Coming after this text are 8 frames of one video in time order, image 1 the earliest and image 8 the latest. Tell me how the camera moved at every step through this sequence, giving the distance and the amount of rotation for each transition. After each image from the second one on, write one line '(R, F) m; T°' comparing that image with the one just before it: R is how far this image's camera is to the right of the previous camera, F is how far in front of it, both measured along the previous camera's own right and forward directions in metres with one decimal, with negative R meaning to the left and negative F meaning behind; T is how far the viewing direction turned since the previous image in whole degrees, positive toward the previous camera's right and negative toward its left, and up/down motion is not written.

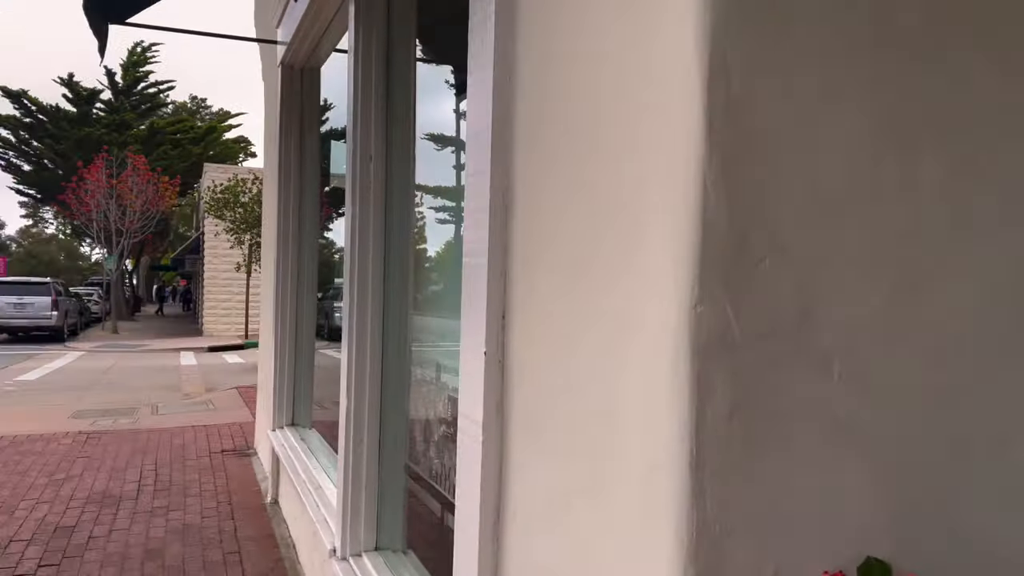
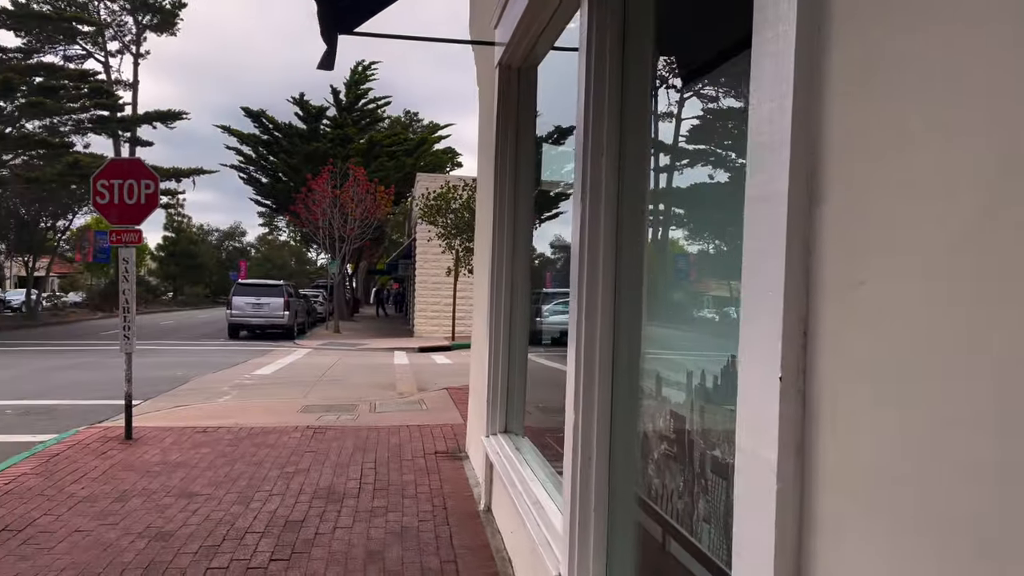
(-0.2, +0.3) m; -14°
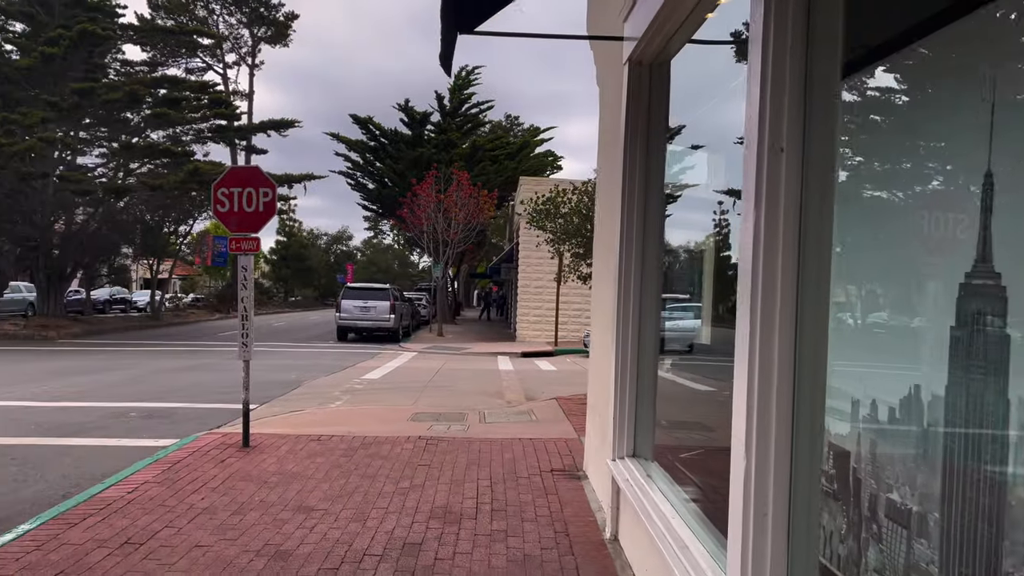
(-0.2, +0.3) m; -7°
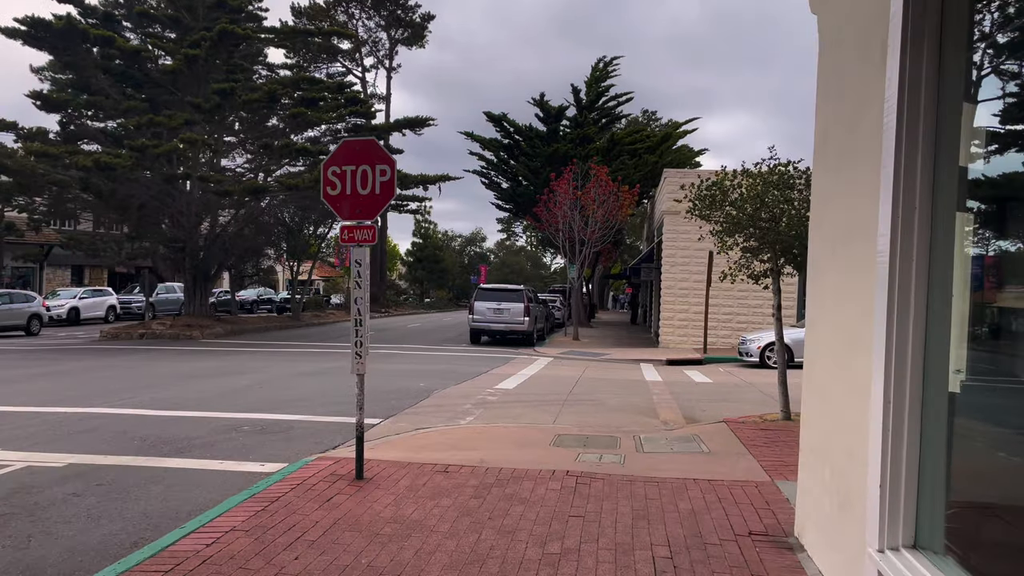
(-0.3, +1.6) m; -9°
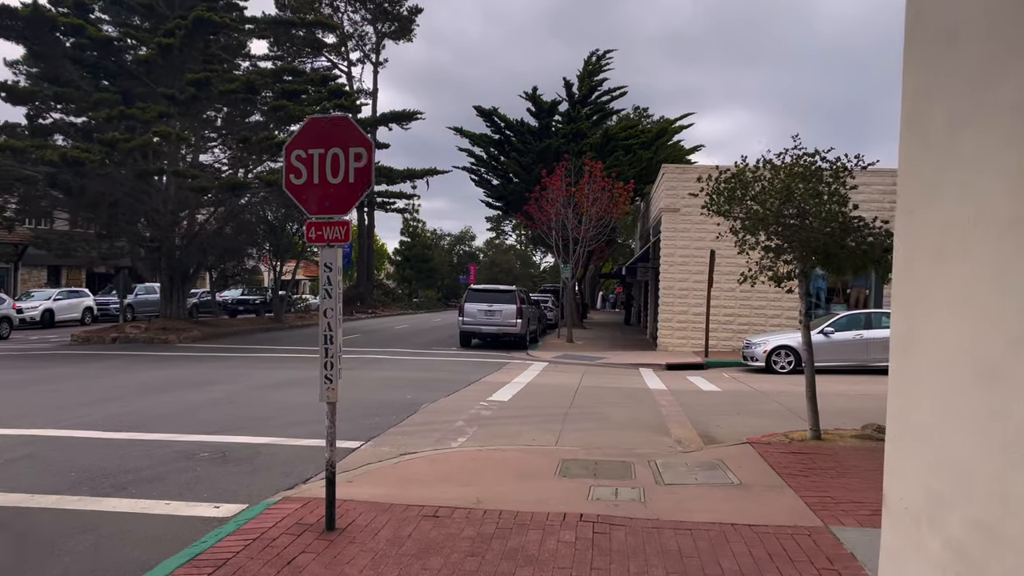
(-0.1, +1.1) m; +1°
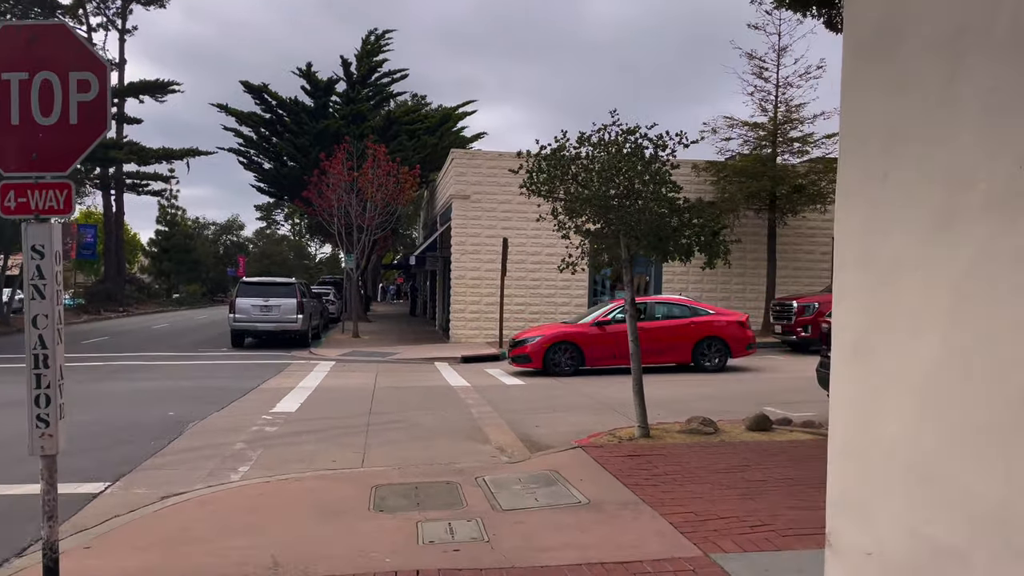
(-0.2, +1.3) m; +16°
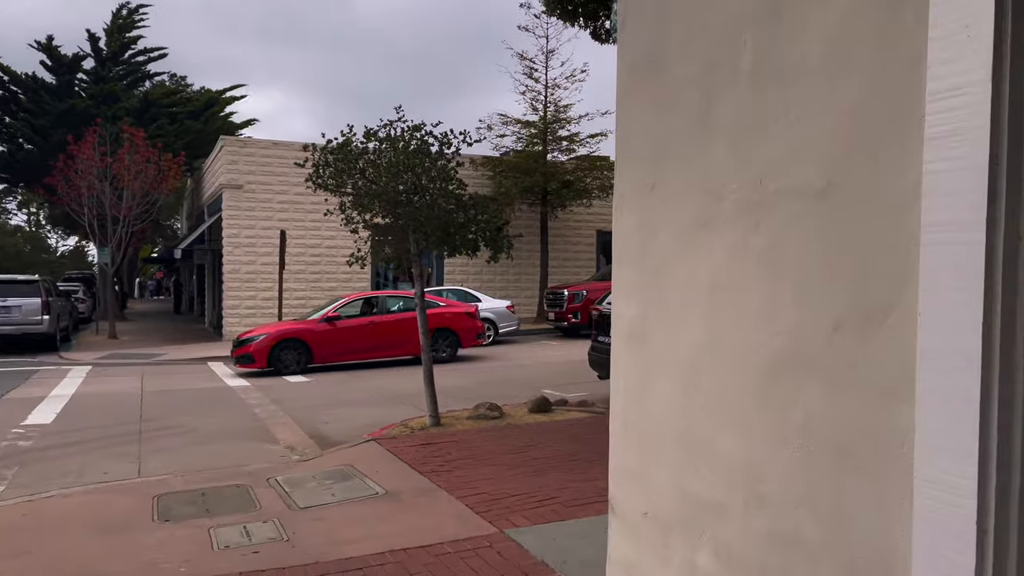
(-0.1, -0.1) m; +16°
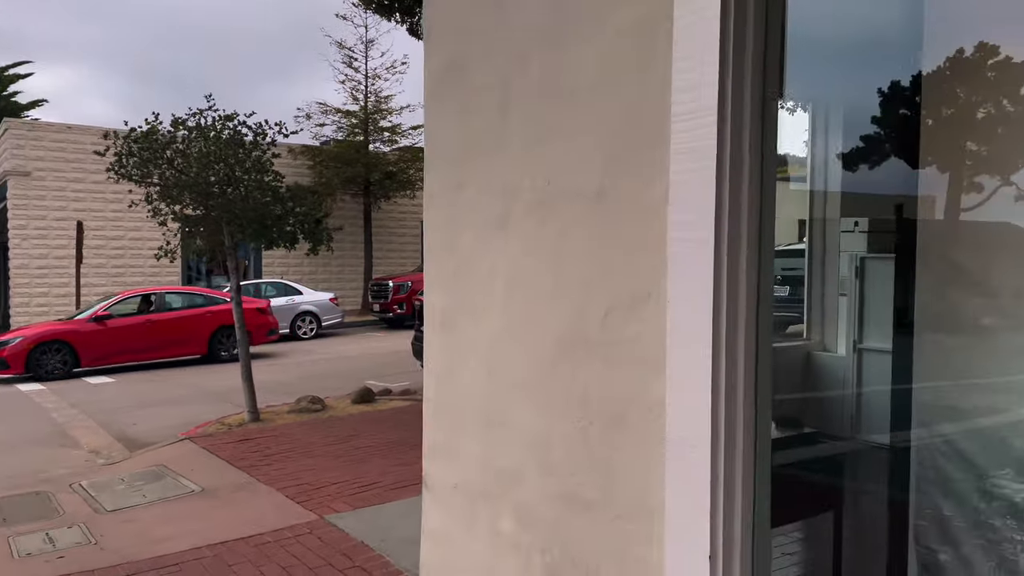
(0.0, -0.2) m; +12°
